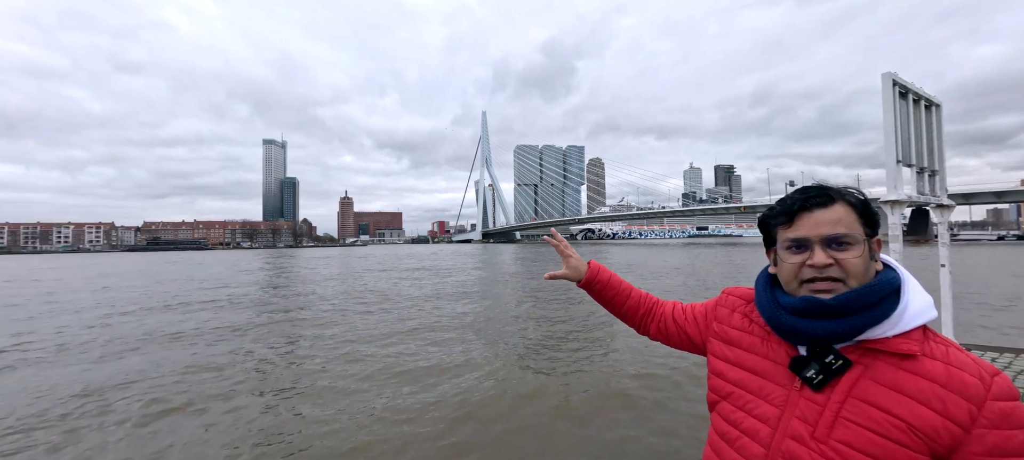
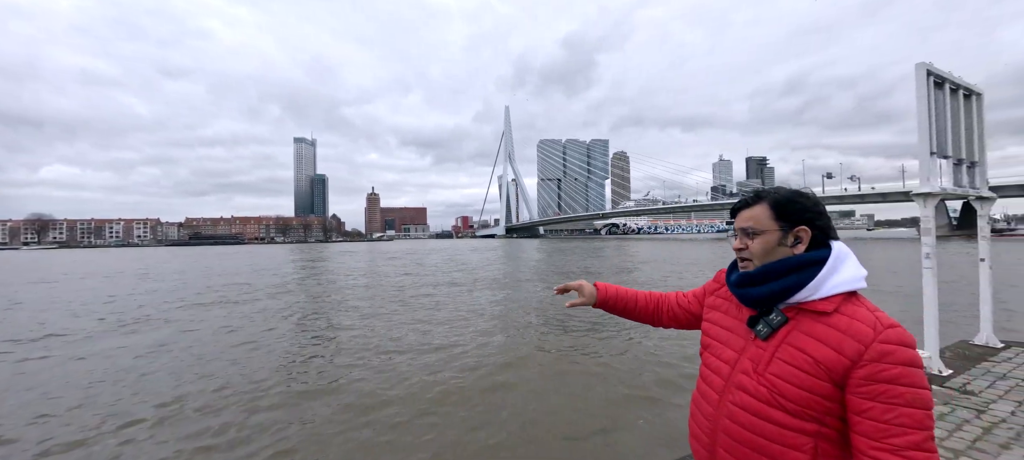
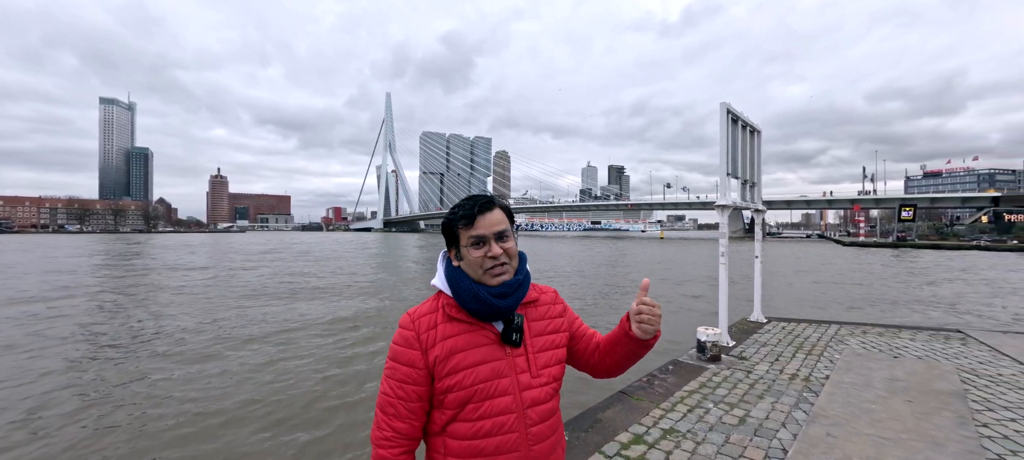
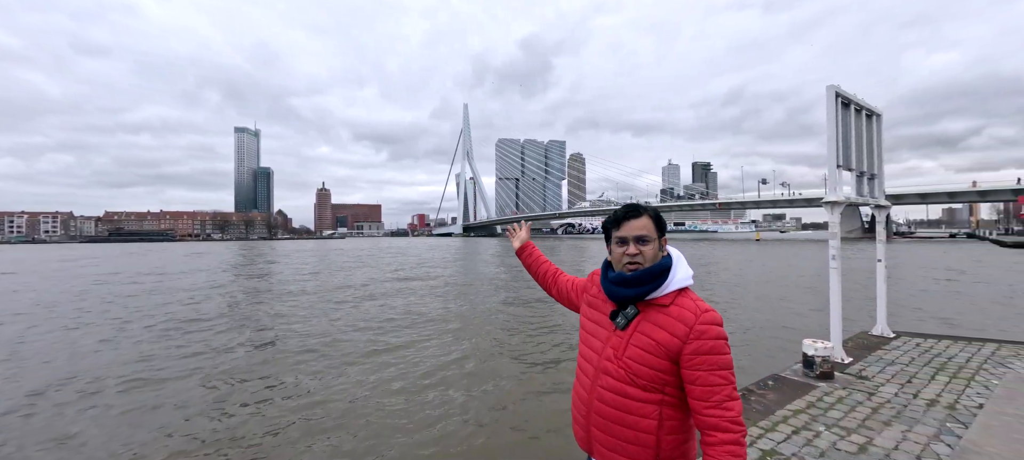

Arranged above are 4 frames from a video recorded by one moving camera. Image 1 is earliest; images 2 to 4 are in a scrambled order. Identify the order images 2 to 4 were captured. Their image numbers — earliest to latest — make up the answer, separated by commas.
2, 4, 3
